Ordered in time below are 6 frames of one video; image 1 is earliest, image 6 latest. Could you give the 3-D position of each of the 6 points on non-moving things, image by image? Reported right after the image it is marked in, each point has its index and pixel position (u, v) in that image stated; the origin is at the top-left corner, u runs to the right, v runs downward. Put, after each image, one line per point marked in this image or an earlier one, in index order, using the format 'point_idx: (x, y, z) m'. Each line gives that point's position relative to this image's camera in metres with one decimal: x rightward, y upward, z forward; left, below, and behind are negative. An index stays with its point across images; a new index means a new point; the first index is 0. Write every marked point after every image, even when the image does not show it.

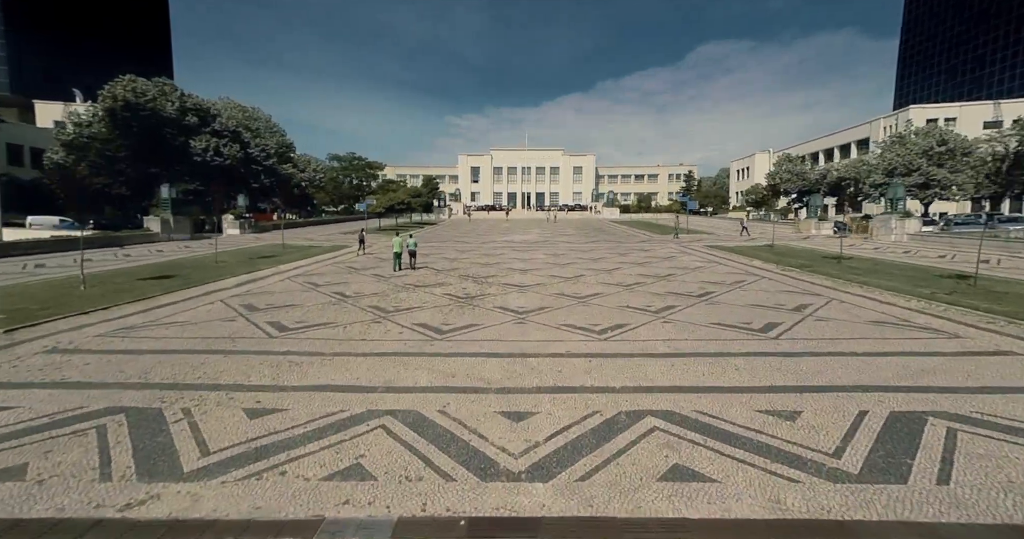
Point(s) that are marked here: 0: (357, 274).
0: (-4.2, -0.2, +11.2) m
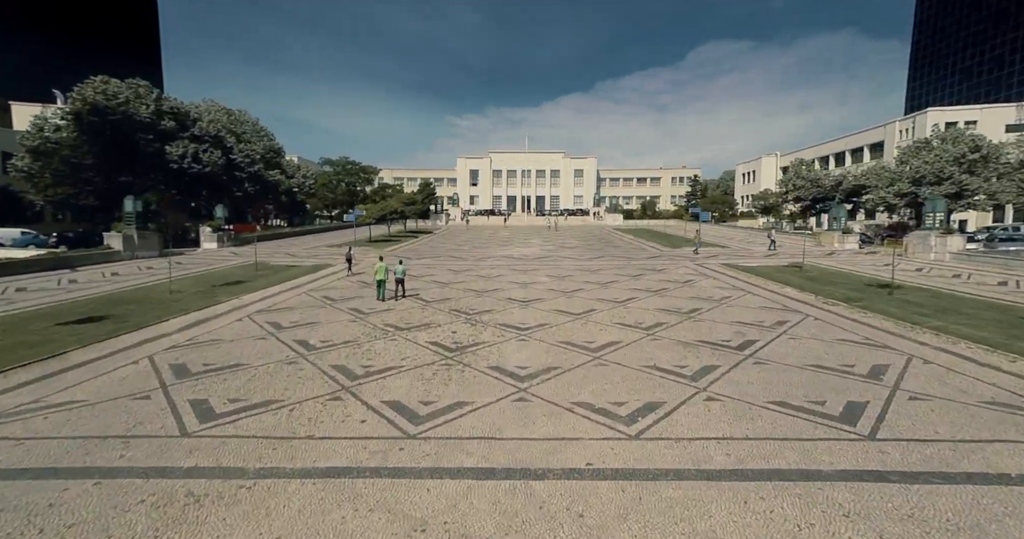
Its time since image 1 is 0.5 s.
0: (-4.2, -0.9, +9.6) m
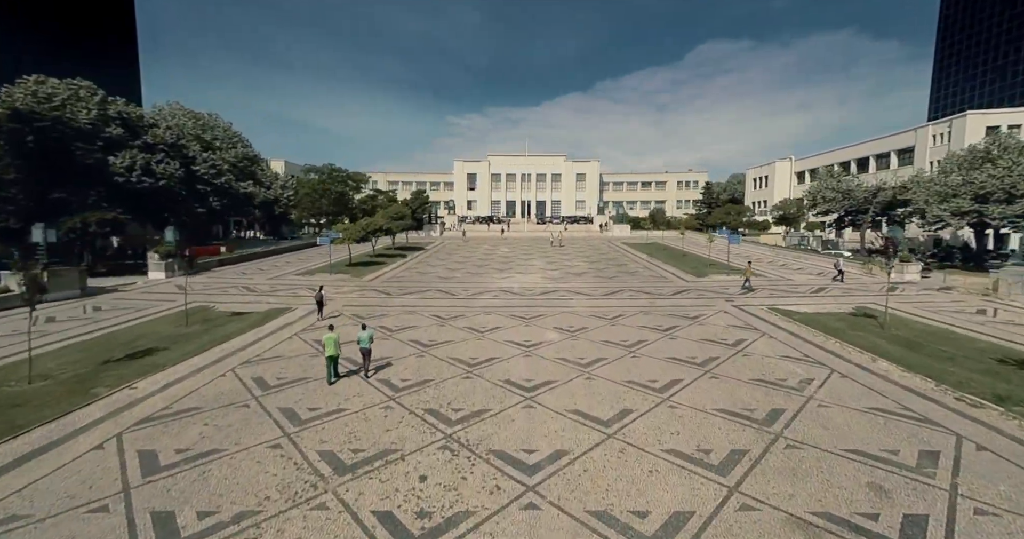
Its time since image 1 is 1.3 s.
0: (-4.2, -2.3, +6.6) m
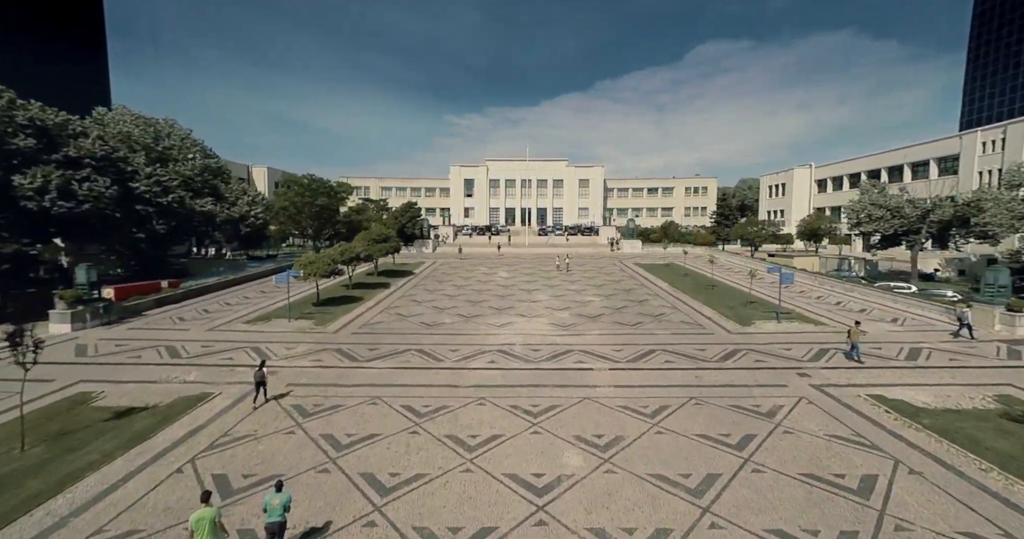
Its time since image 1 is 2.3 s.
0: (-4.1, -3.9, +3.0) m
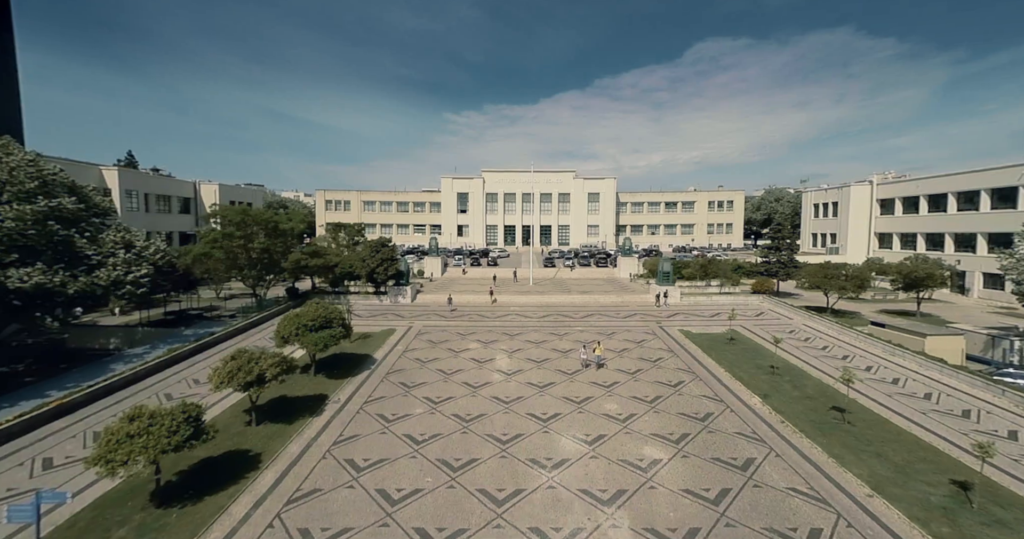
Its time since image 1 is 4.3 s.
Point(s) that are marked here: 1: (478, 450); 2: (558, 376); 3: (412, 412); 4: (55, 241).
0: (-3.8, -7.6, -5.4) m
1: (-1.0, -5.0, +12.1) m
2: (+1.9, -4.2, +17.3) m
3: (-3.4, -4.7, +14.3) m
4: (-17.5, +1.2, +16.0) m
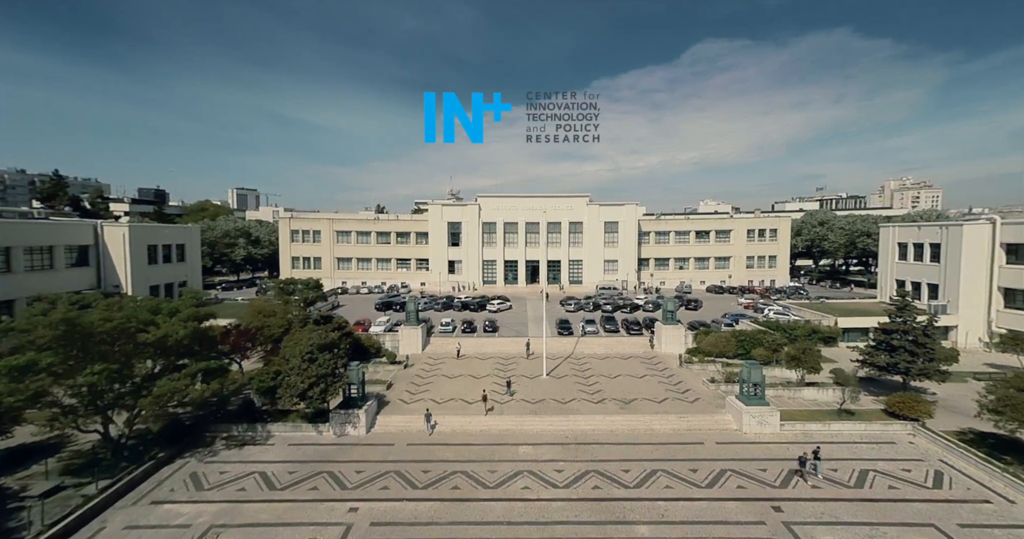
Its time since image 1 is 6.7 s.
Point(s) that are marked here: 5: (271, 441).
0: (-3.2, -12.5, -15.7) m
1: (-0.5, -9.9, +1.9) m
2: (+2.4, -9.2, +7.0) m
3: (-2.9, -9.6, +4.0) m
4: (-17.0, -3.9, +5.6) m
5: (-10.5, -7.4, +18.2) m
